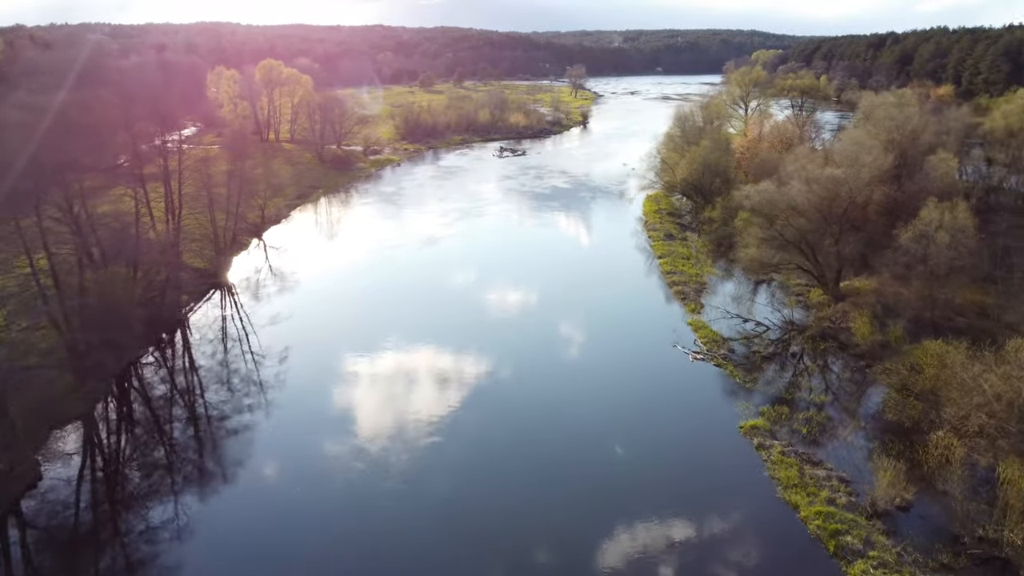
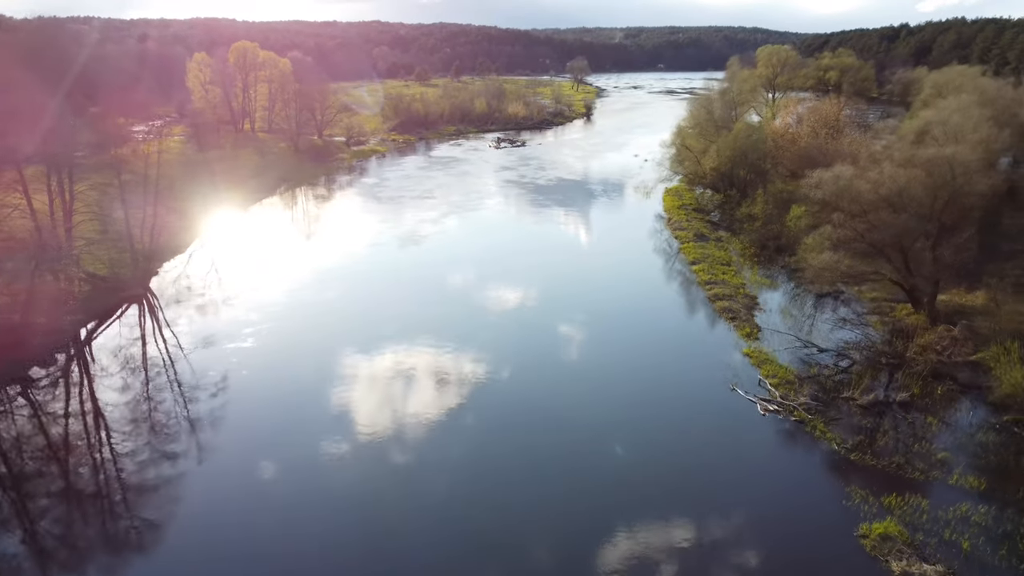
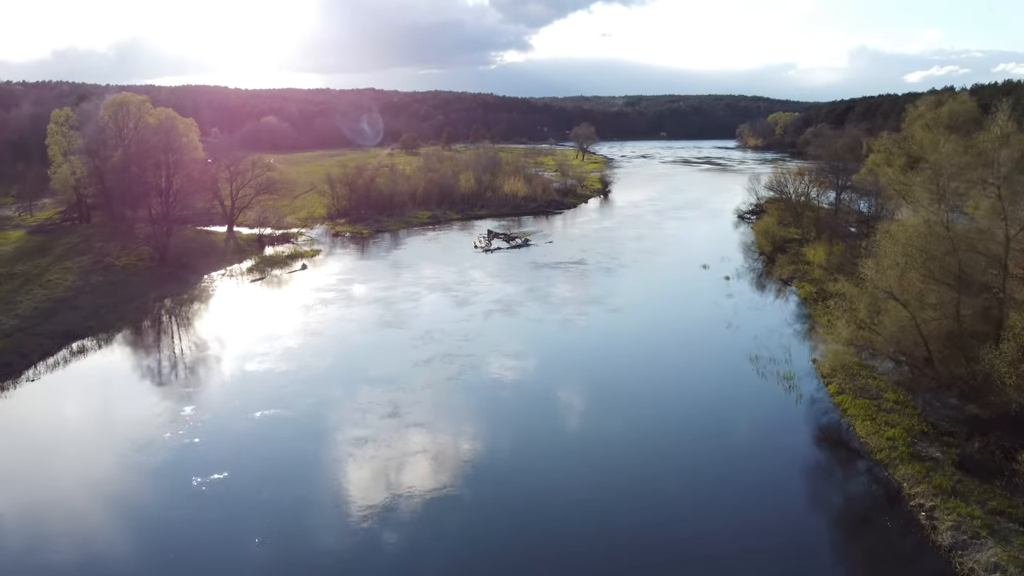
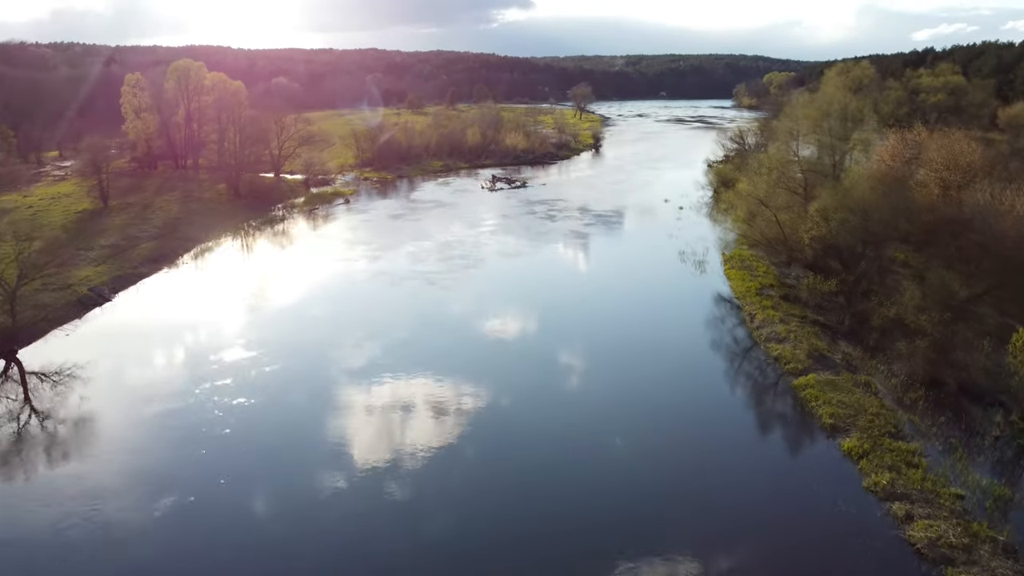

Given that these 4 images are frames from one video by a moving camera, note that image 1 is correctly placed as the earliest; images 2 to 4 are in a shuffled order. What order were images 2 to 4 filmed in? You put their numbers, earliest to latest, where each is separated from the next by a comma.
2, 4, 3
